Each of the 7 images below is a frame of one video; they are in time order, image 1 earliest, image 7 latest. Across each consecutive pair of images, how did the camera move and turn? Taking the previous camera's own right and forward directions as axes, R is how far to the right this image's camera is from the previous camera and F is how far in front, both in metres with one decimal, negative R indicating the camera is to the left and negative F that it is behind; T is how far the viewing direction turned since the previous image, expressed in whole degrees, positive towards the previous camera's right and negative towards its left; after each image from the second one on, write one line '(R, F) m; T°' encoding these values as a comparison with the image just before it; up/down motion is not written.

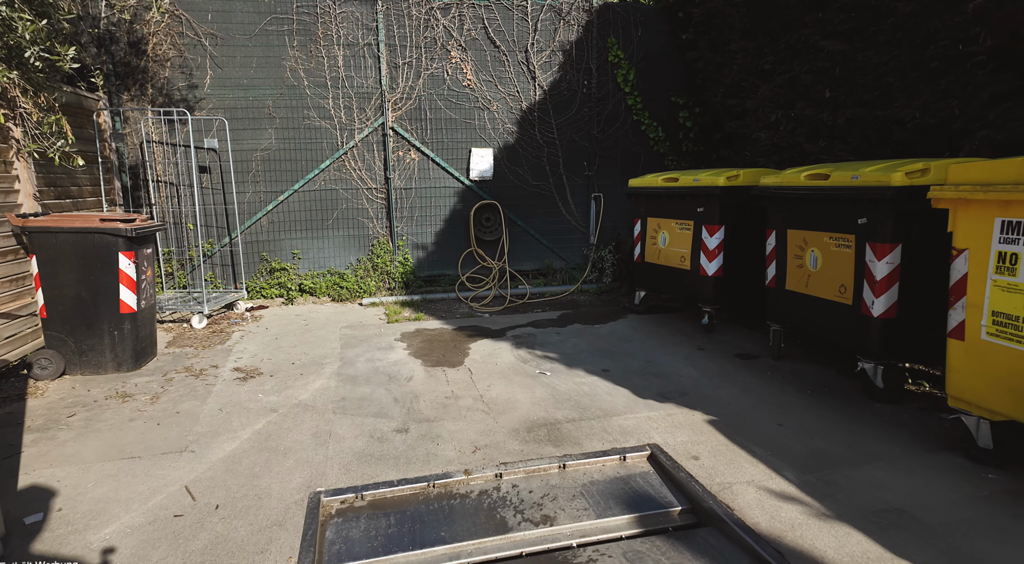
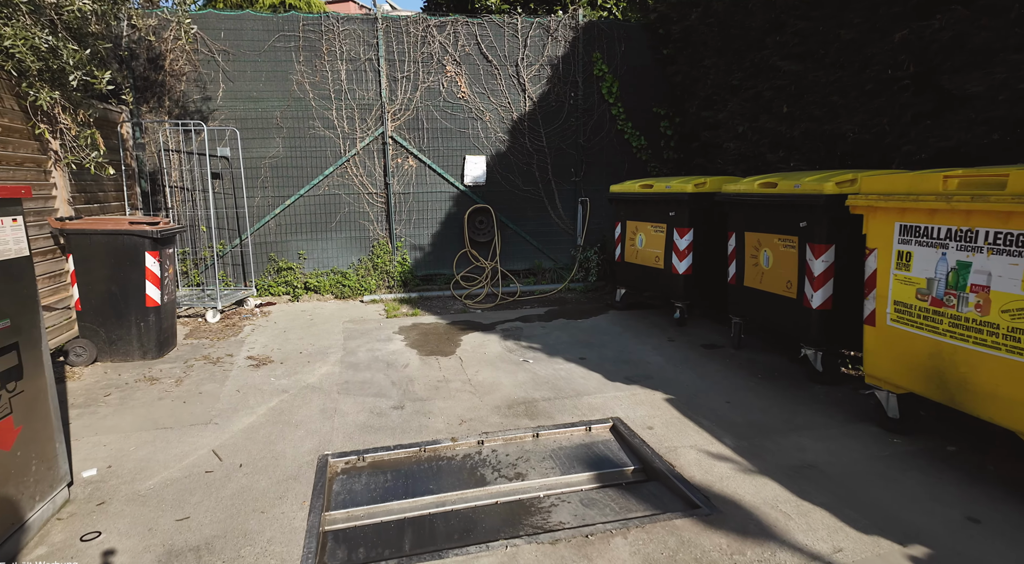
(+0.1, -0.5) m; 0°
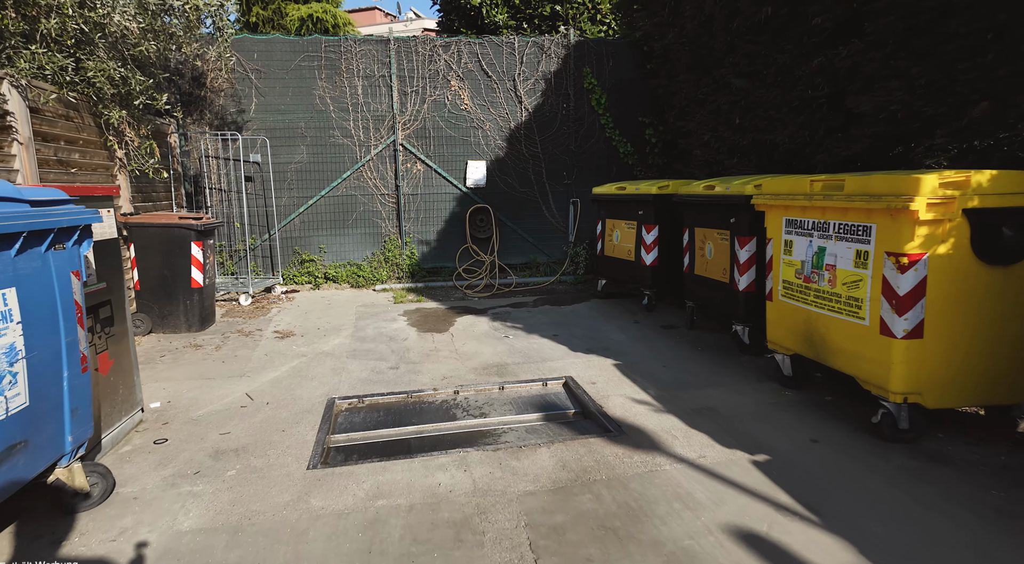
(+0.4, -0.9) m; -2°
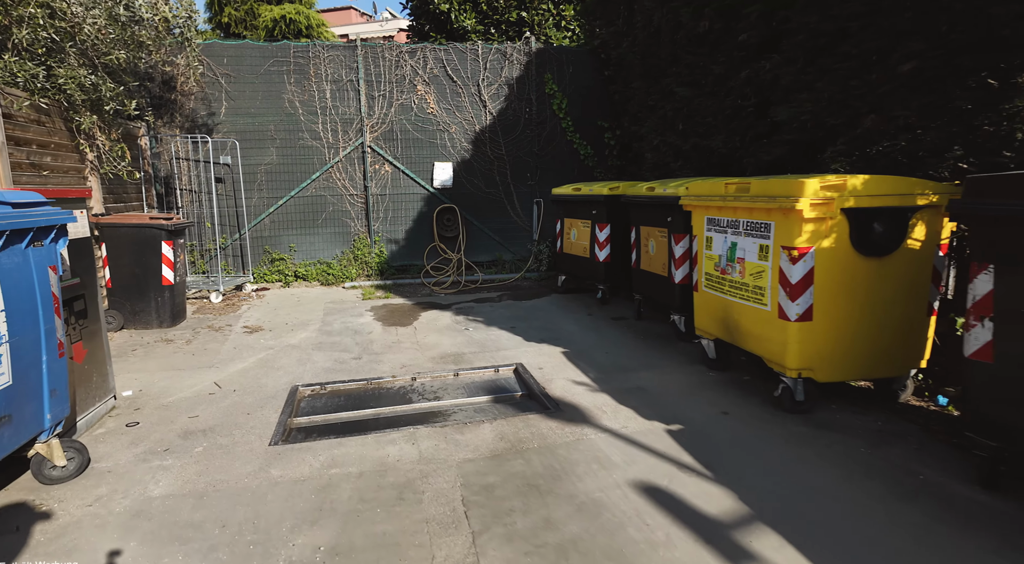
(+0.2, -0.4) m; +2°
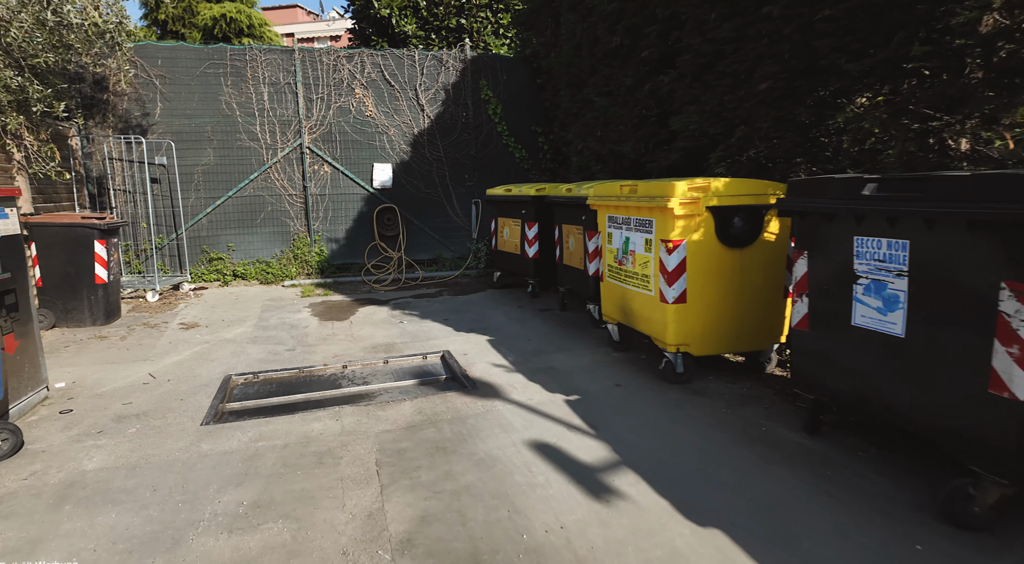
(+0.3, -0.4) m; +4°
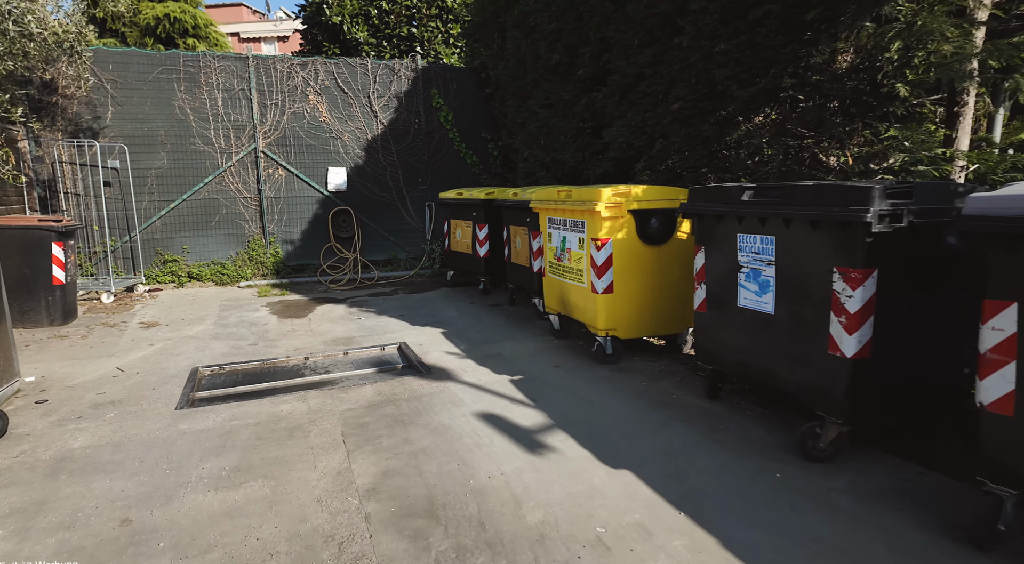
(0.0, -0.5) m; +4°
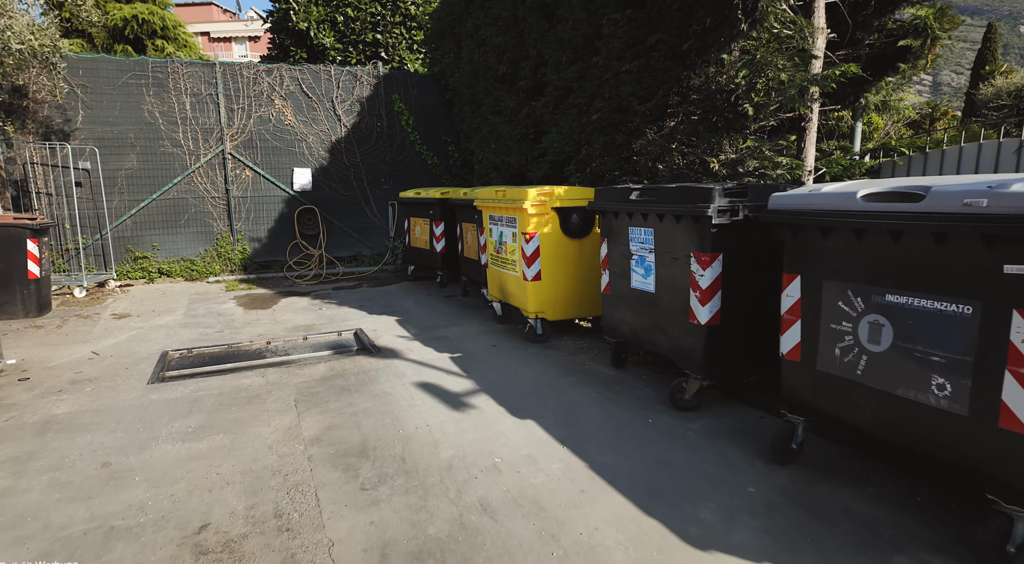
(+0.3, -0.6) m; +2°
